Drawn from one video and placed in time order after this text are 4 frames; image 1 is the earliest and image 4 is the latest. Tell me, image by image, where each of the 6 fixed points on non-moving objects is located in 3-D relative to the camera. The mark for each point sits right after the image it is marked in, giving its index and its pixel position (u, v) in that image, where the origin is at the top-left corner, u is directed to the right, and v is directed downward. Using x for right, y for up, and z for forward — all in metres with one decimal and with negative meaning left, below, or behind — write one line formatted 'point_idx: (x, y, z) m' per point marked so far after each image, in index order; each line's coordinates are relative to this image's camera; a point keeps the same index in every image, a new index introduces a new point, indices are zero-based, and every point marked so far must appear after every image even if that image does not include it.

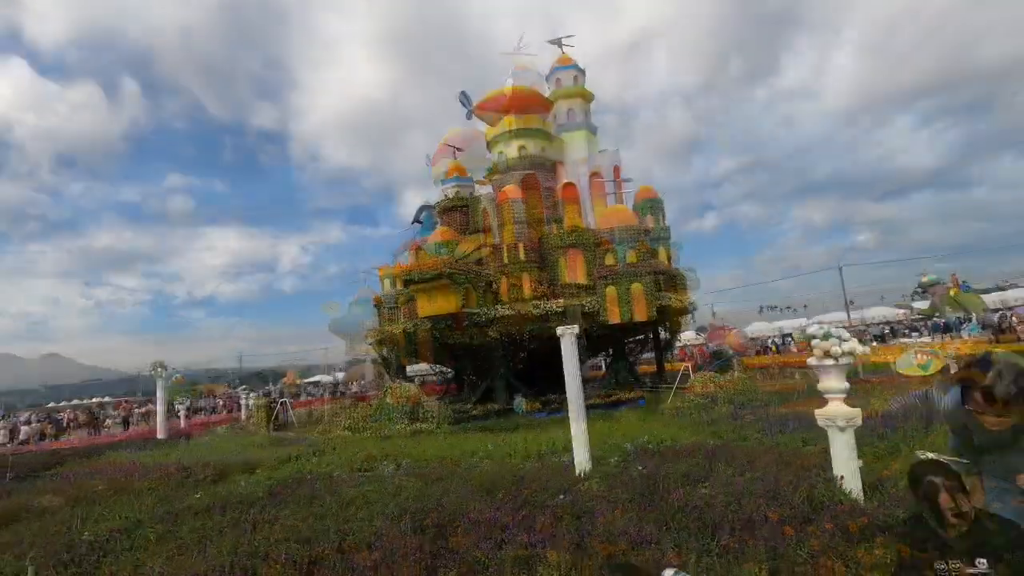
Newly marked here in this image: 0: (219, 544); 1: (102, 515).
0: (-2.2, -2.0, +4.6) m
1: (-4.5, -2.5, +6.6) m
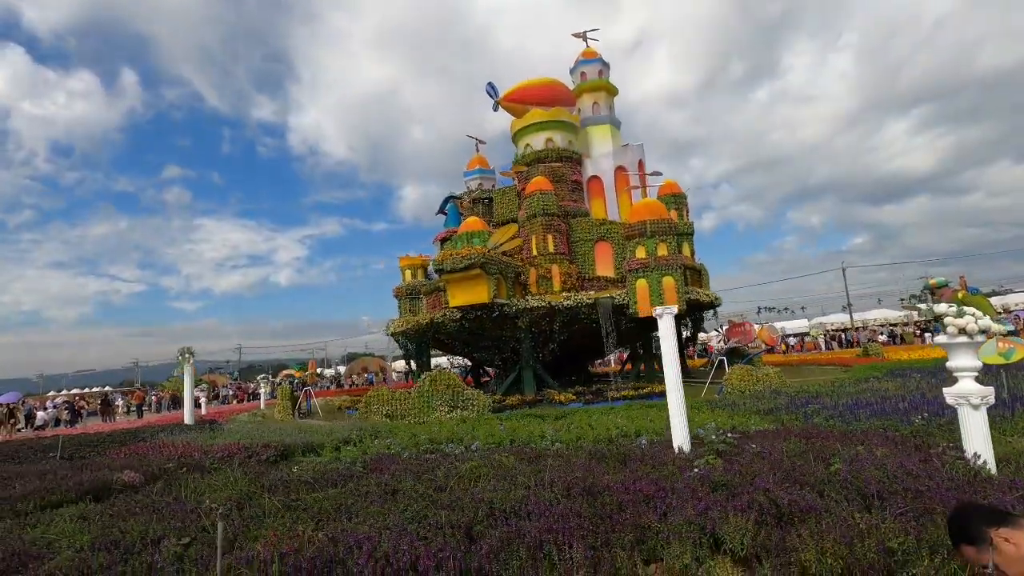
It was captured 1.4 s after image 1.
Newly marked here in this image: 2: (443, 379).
0: (-1.1, -1.7, +4.6) m
1: (-3.4, -2.2, +6.6) m
2: (-1.7, -2.3, +15.2) m
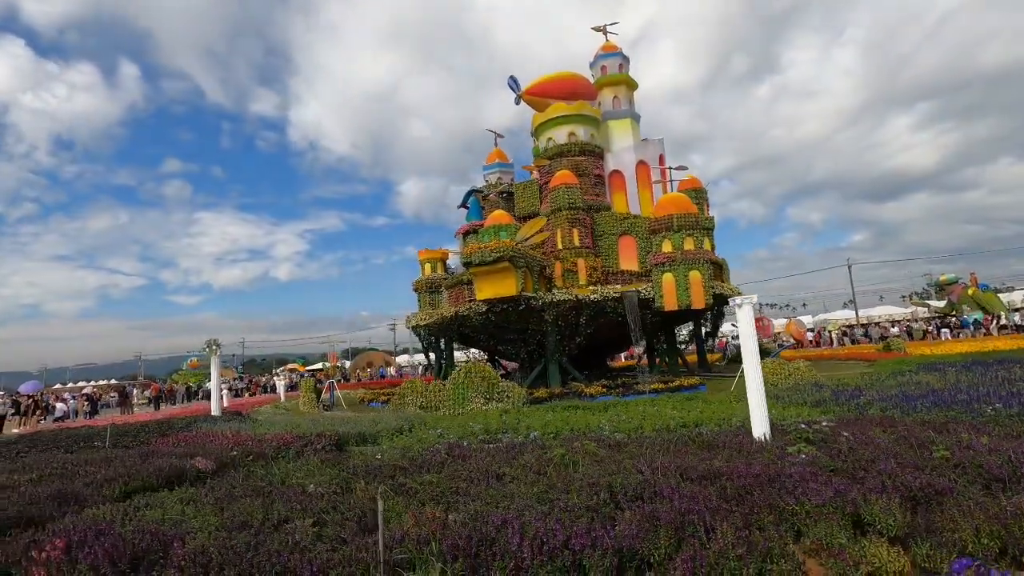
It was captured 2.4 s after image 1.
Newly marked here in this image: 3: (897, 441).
0: (-0.2, -1.6, +4.6) m
1: (-2.5, -2.1, +6.6) m
2: (-0.9, -2.1, +15.2) m
3: (+3.7, -1.4, +5.7) m
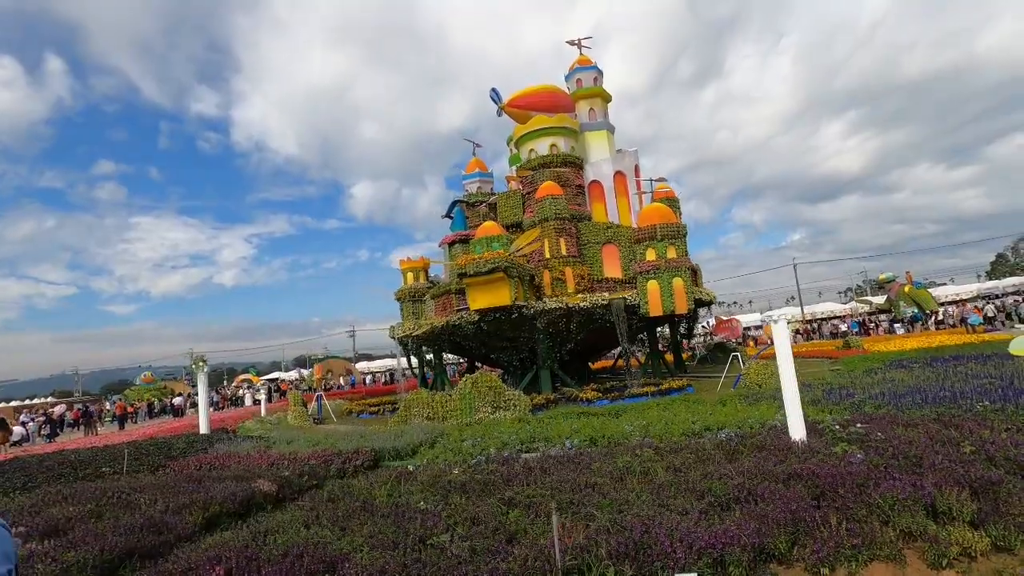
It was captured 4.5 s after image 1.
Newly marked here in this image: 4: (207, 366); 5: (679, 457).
0: (+0.8, -1.9, +5.2) m
1: (-1.7, -2.4, +7.0) m
2: (-0.7, -2.5, +15.7) m
3: (+4.5, -1.7, +6.6) m
4: (-10.1, -2.6, +19.8) m
5: (+2.0, -2.0, +6.9) m
